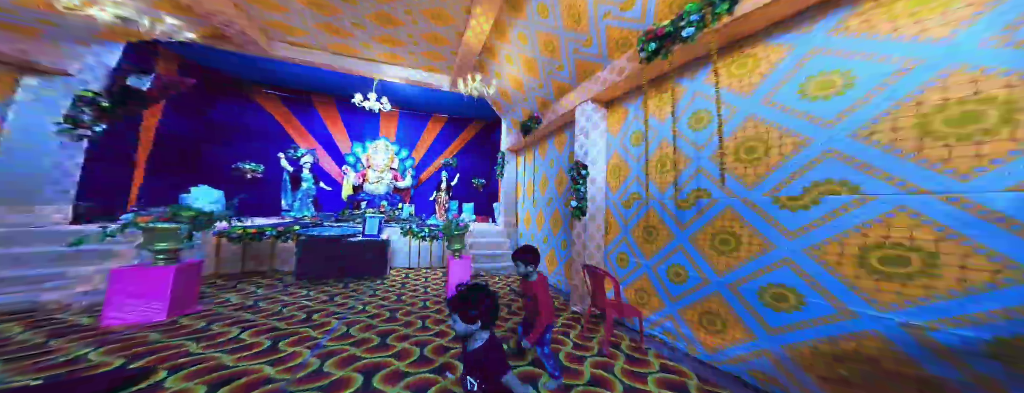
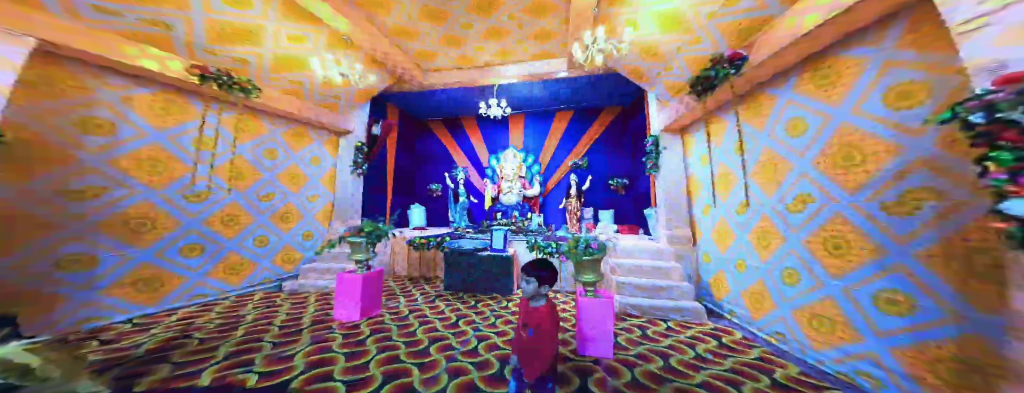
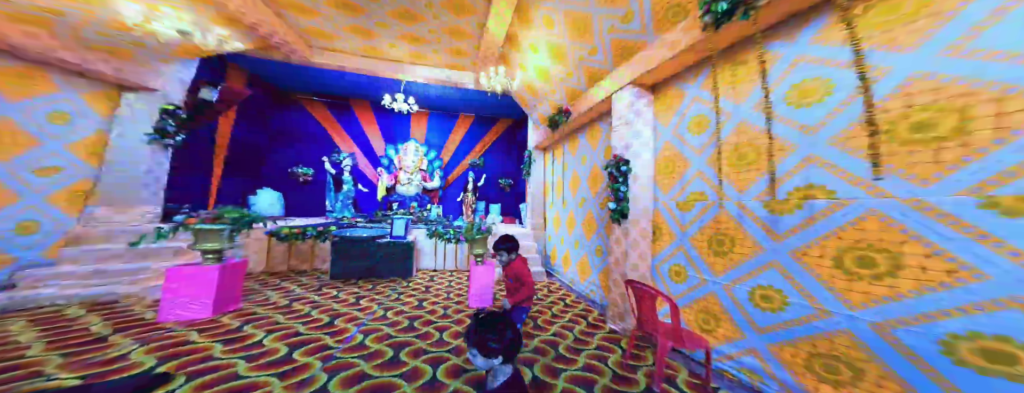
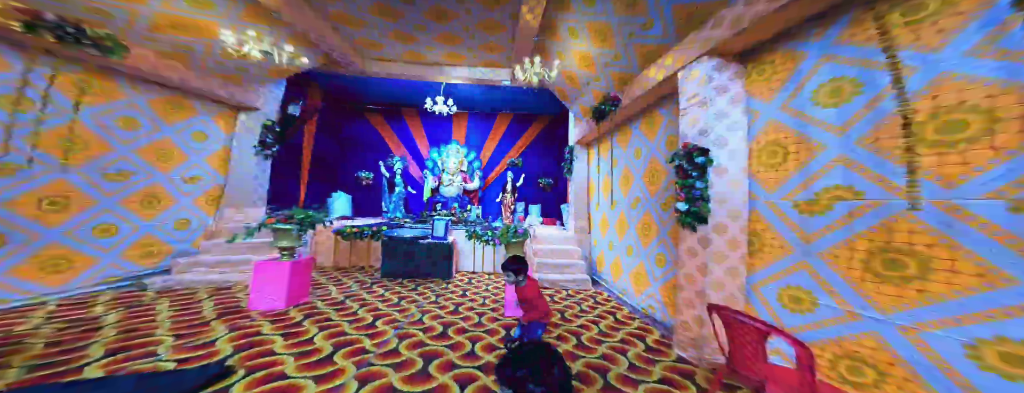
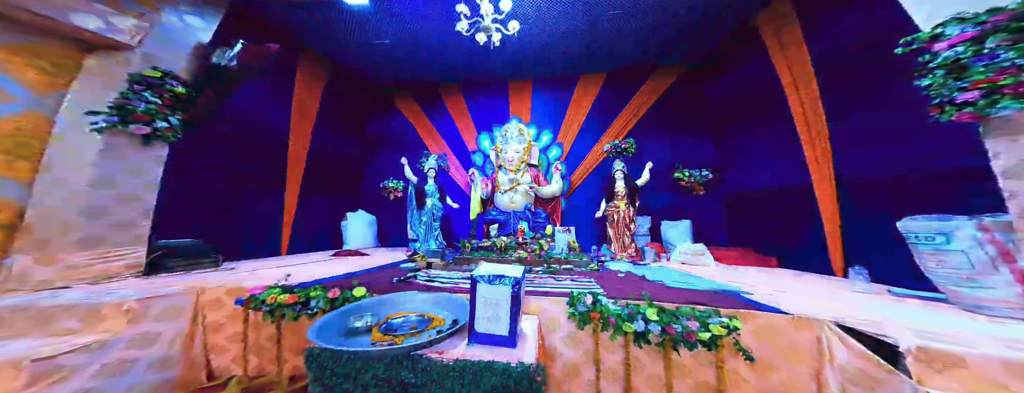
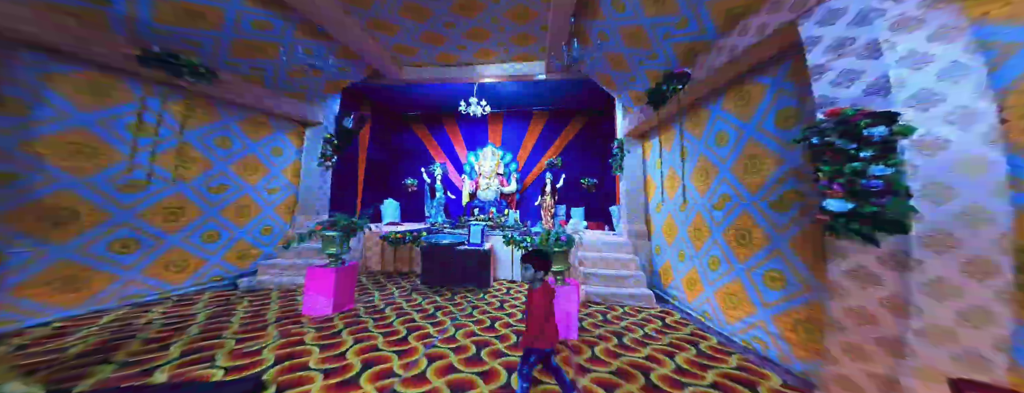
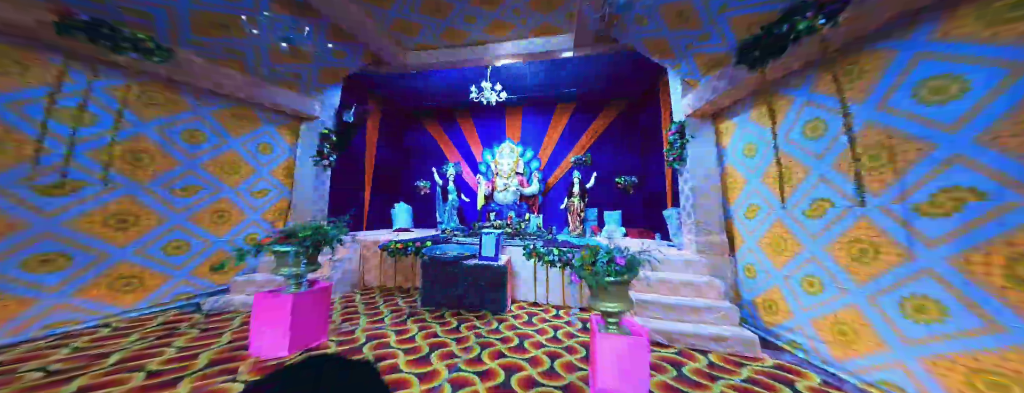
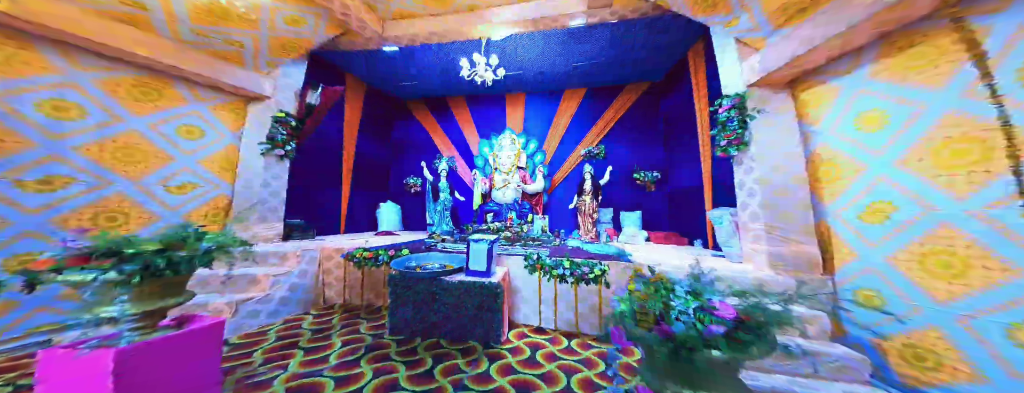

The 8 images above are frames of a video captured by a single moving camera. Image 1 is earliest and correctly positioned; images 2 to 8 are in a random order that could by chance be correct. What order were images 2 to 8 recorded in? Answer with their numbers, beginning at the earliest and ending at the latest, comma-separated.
3, 4, 6, 2, 7, 8, 5
